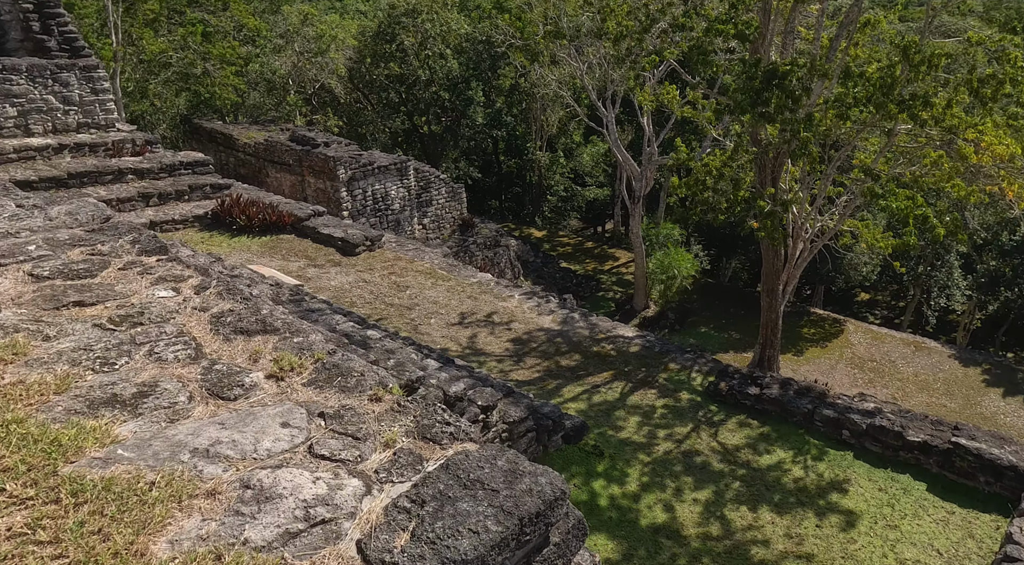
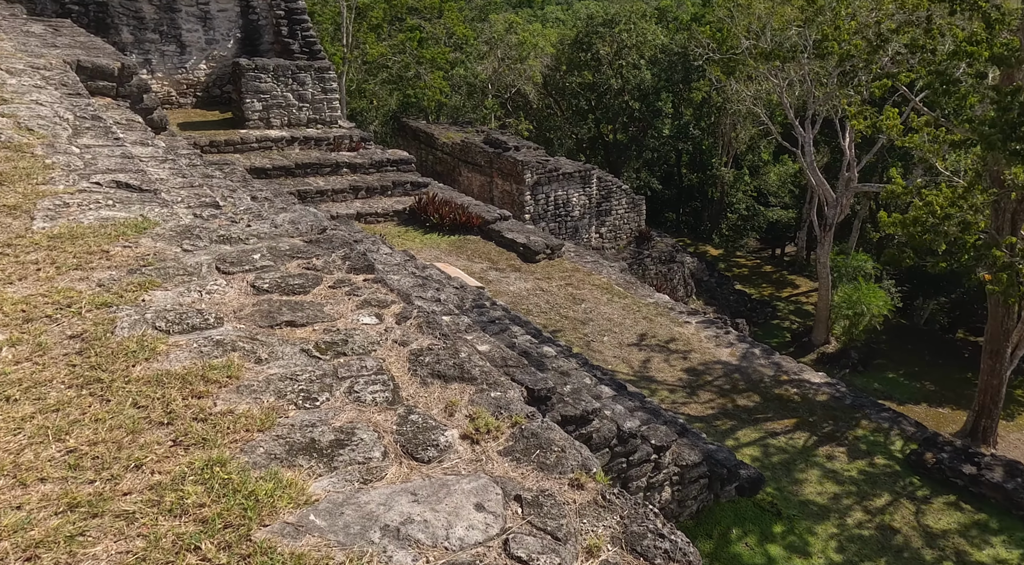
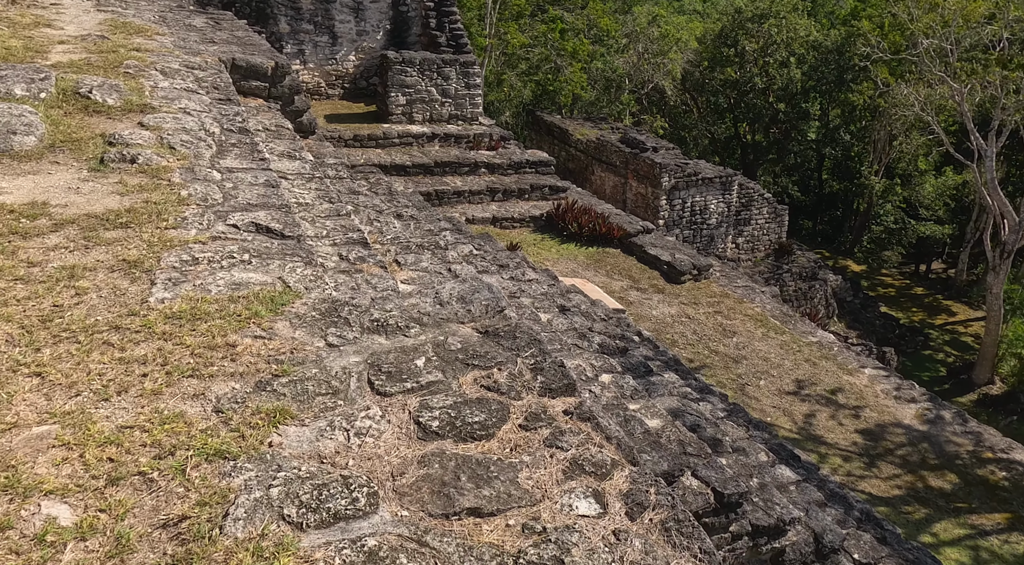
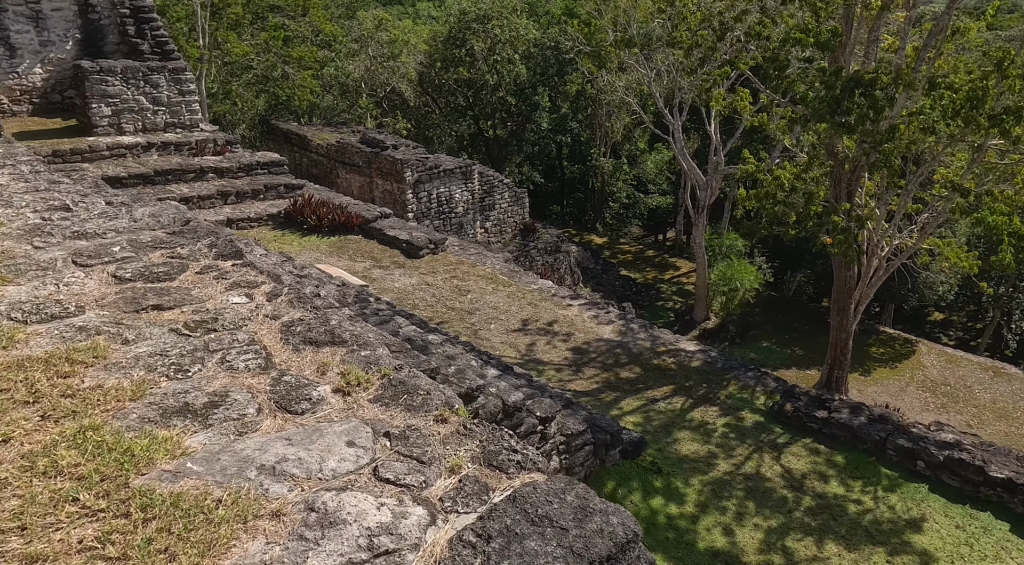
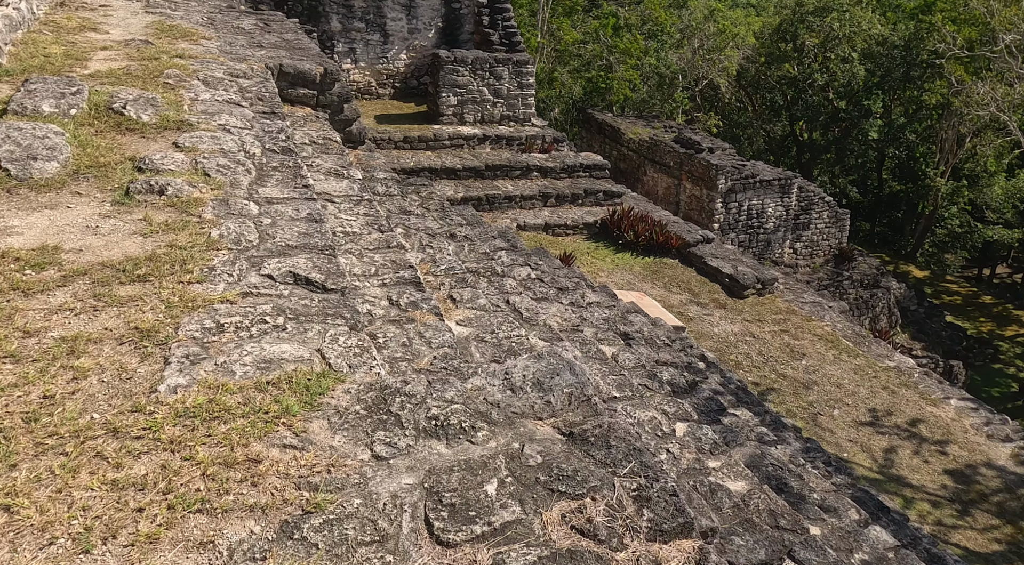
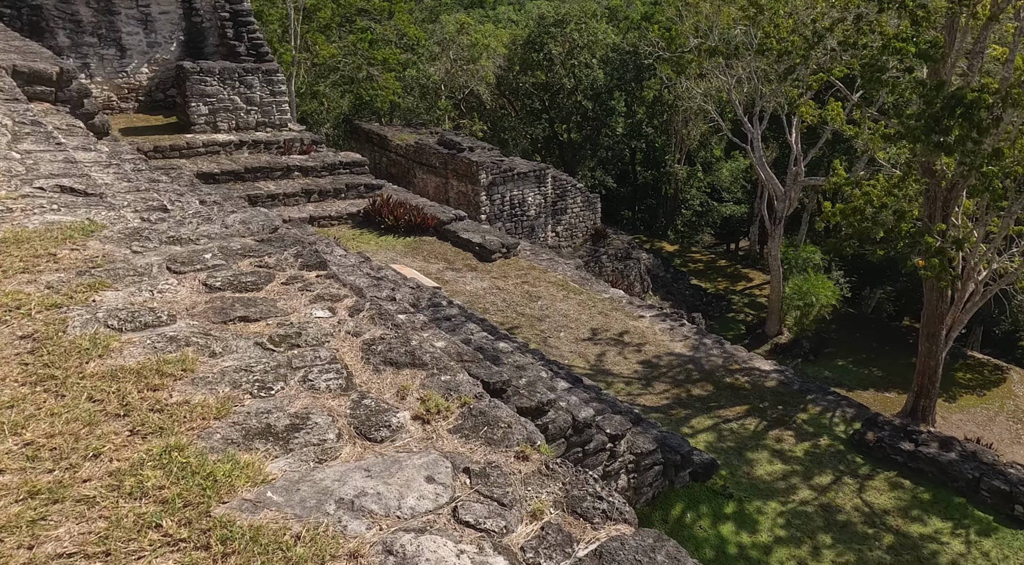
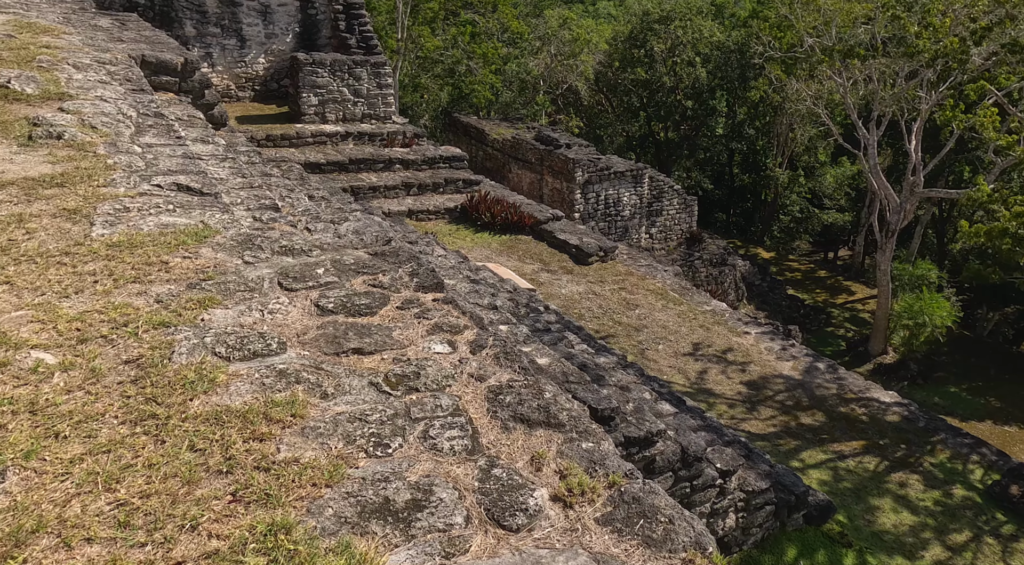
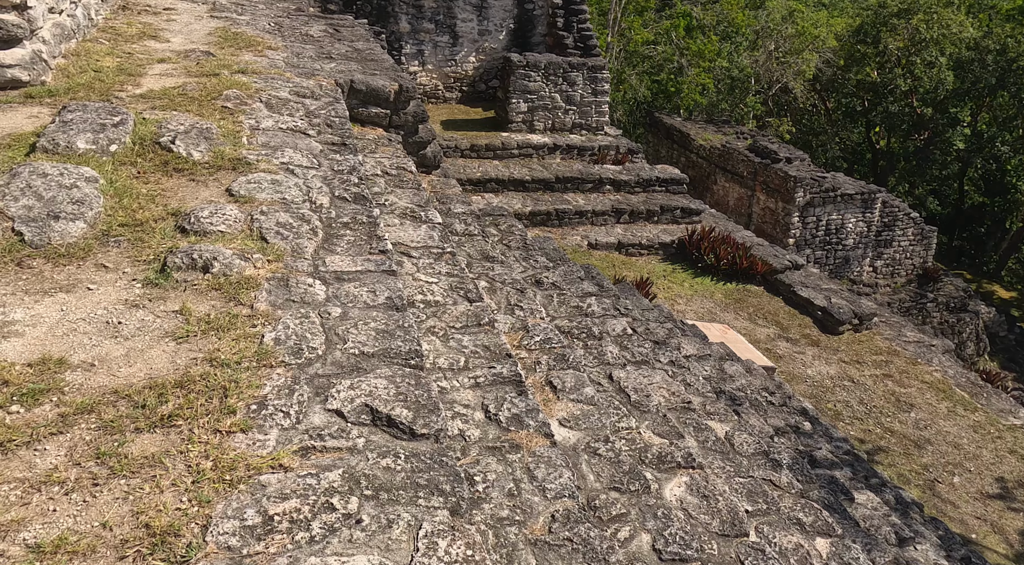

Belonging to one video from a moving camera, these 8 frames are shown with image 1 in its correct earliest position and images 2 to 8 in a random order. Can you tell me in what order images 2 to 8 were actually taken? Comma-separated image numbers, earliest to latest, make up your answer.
4, 6, 2, 7, 3, 5, 8
